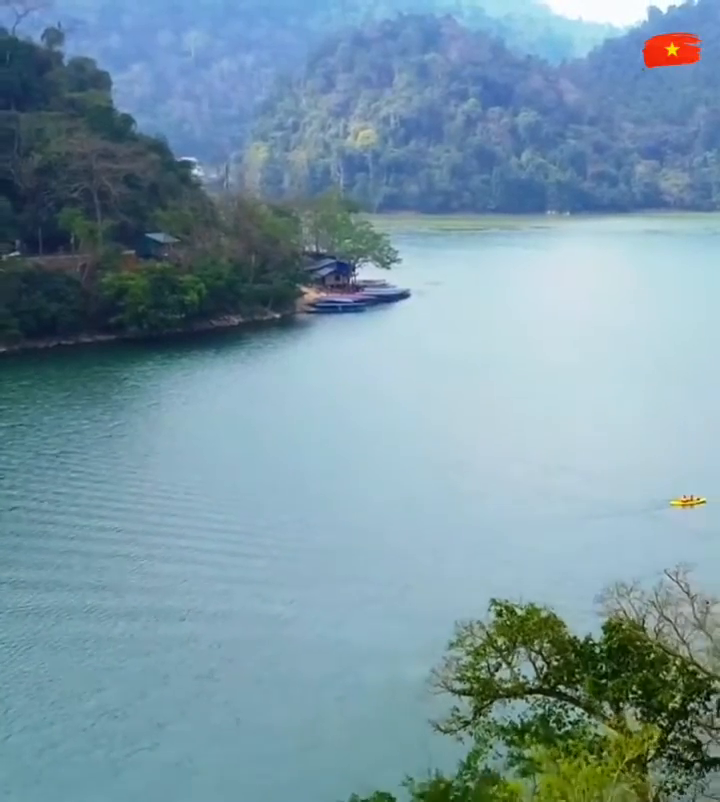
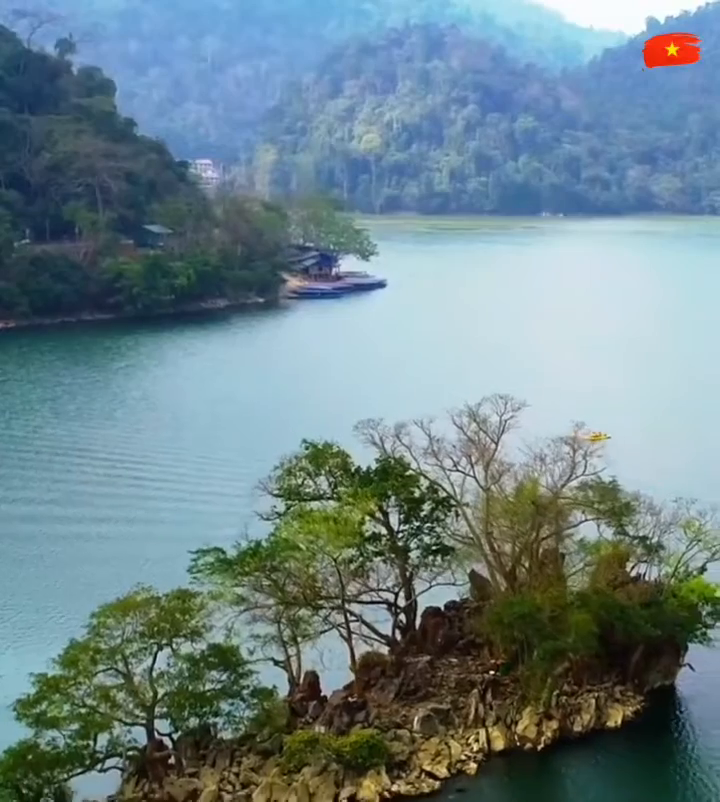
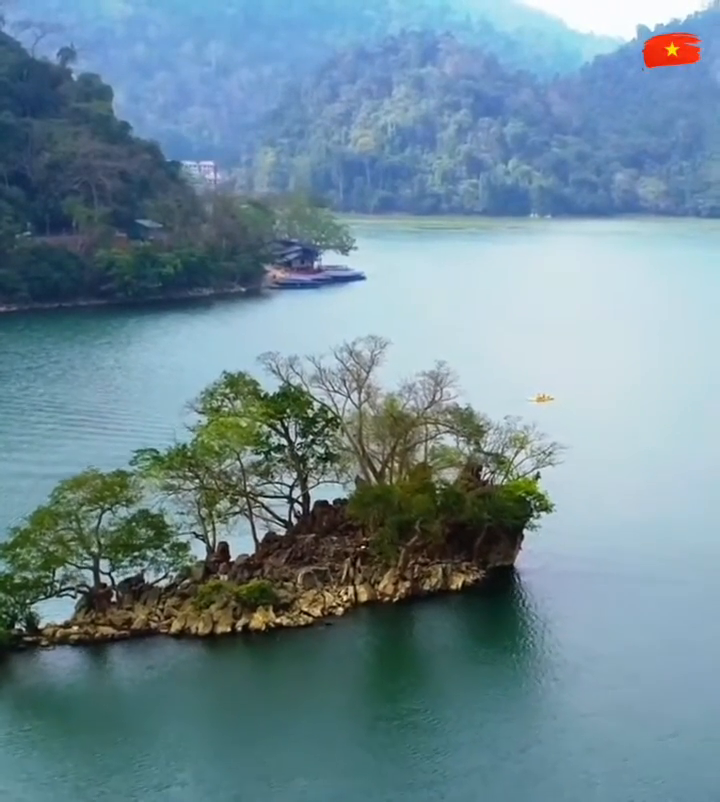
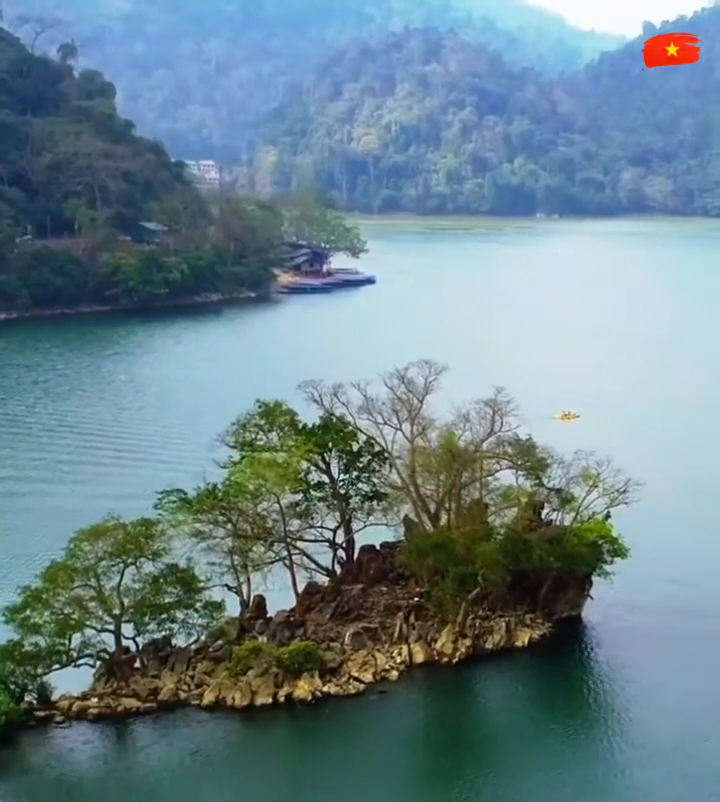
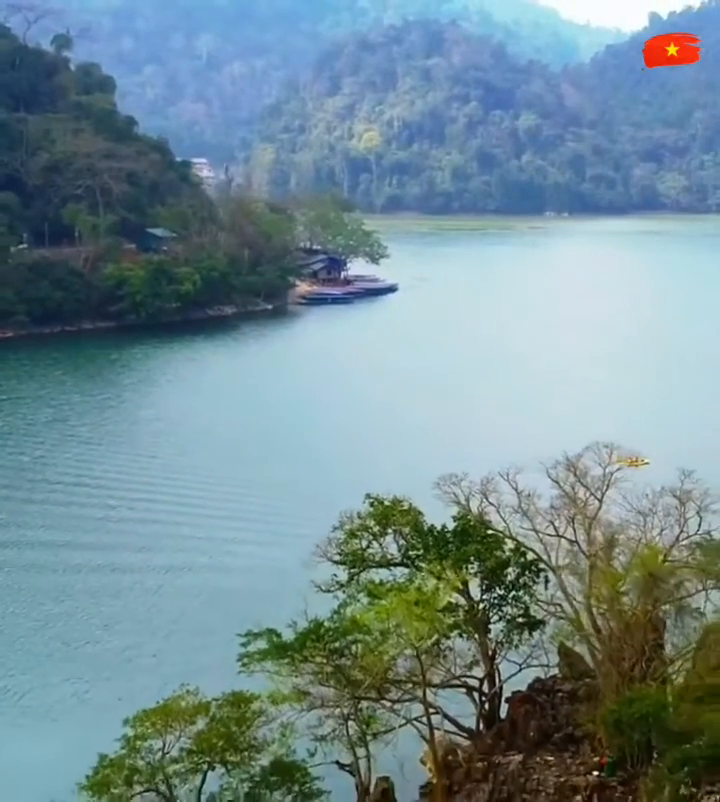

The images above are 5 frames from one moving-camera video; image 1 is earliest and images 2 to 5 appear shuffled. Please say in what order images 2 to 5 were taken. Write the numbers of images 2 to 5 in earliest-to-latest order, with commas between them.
5, 2, 4, 3
